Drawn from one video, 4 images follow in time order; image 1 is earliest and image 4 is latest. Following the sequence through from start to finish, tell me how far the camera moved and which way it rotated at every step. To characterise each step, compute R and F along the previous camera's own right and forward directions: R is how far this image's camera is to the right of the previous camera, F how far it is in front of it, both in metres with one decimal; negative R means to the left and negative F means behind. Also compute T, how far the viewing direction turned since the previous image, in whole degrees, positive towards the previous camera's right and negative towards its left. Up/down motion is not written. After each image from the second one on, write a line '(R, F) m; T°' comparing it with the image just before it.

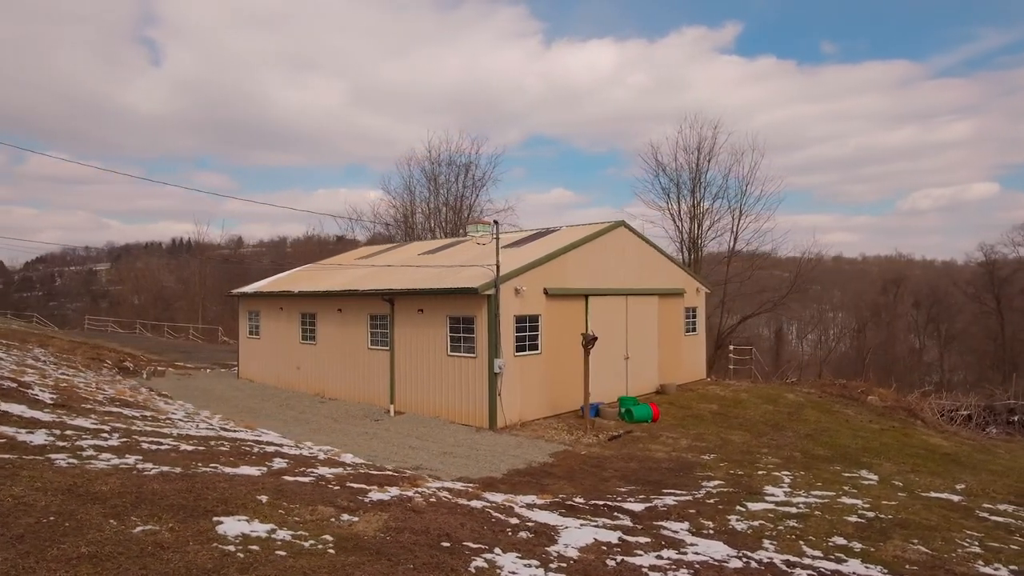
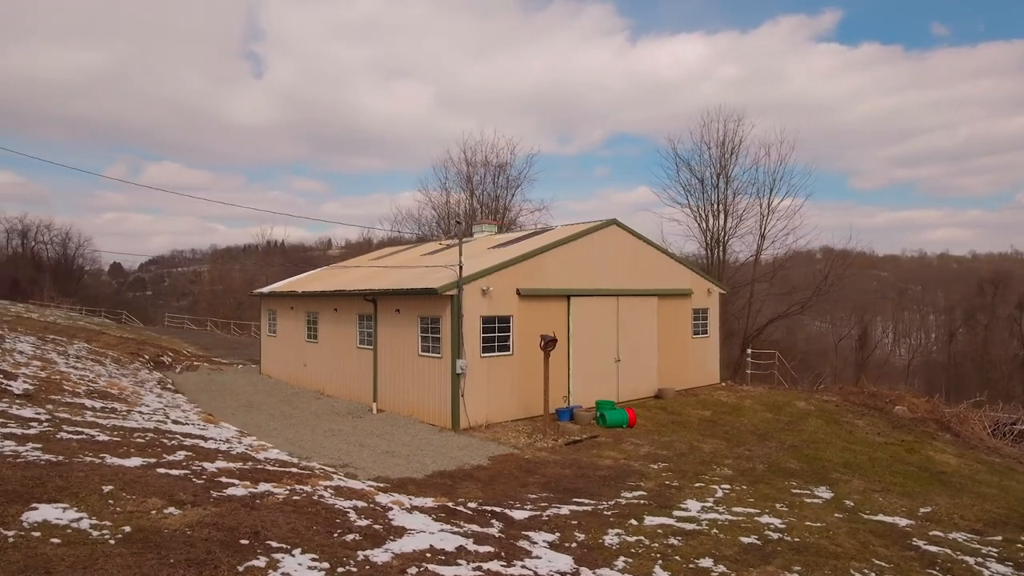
(+2.2, +0.3) m; -8°
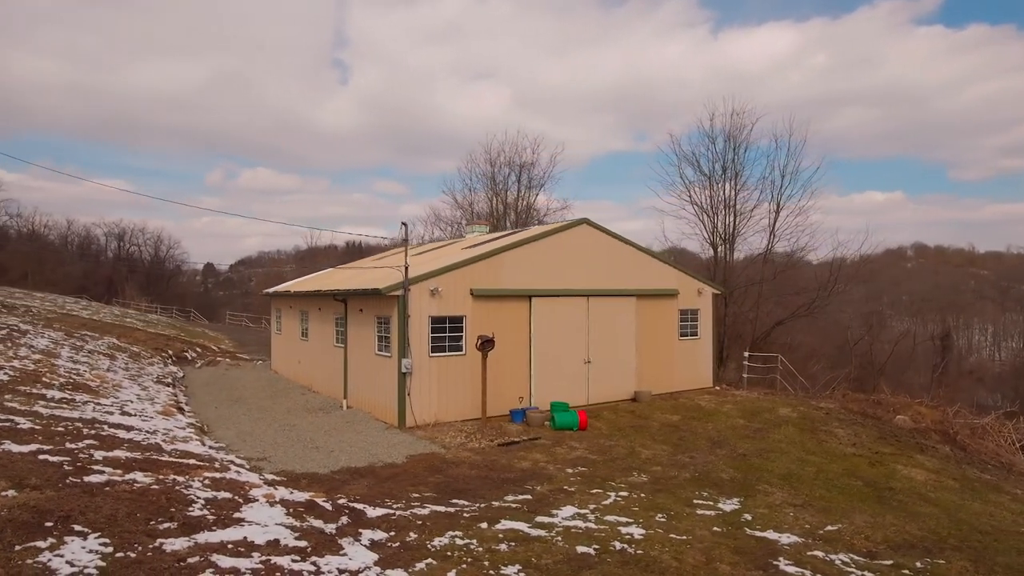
(+2.4, +0.1) m; -7°
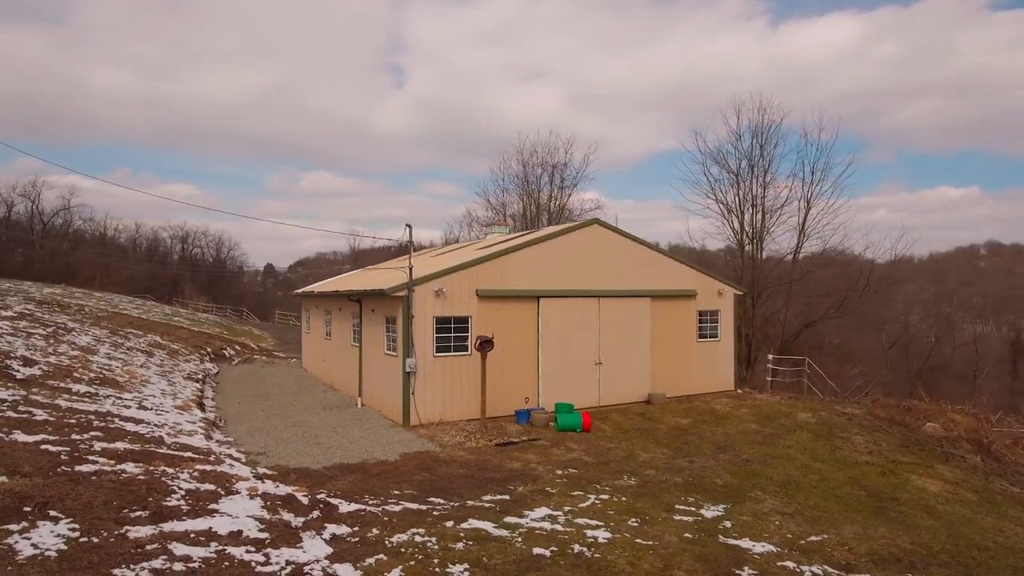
(+0.9, 0.0) m; -5°
